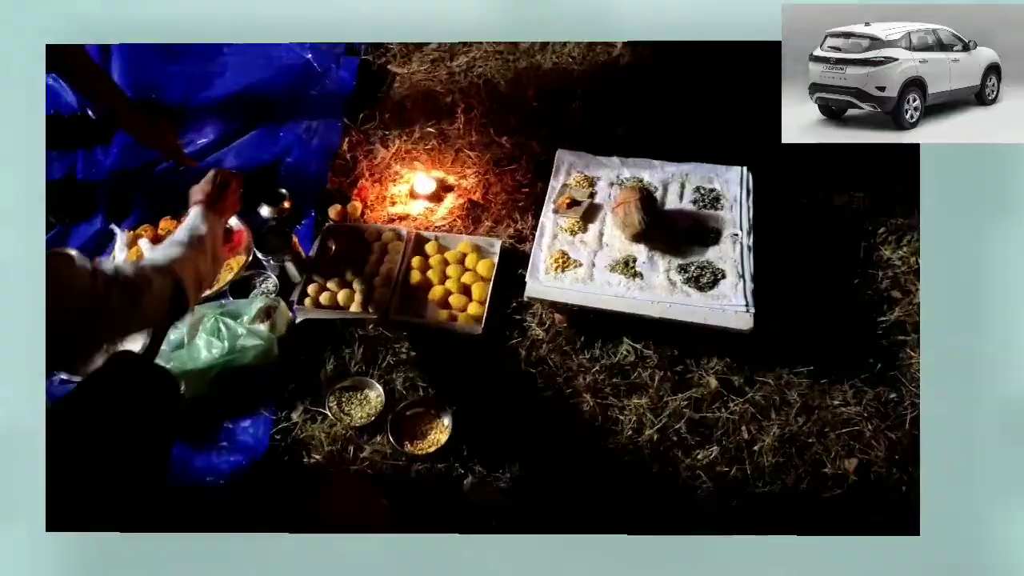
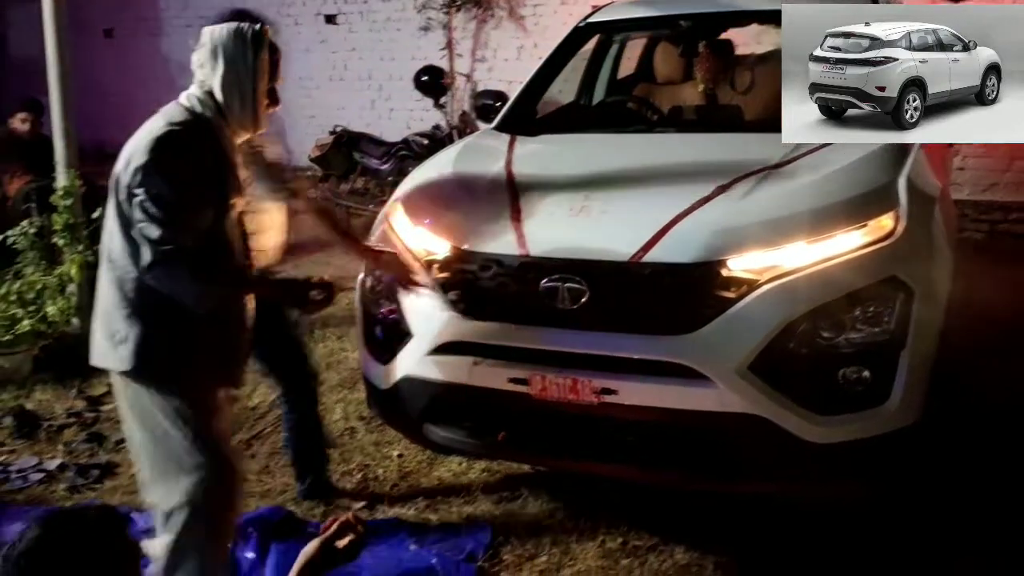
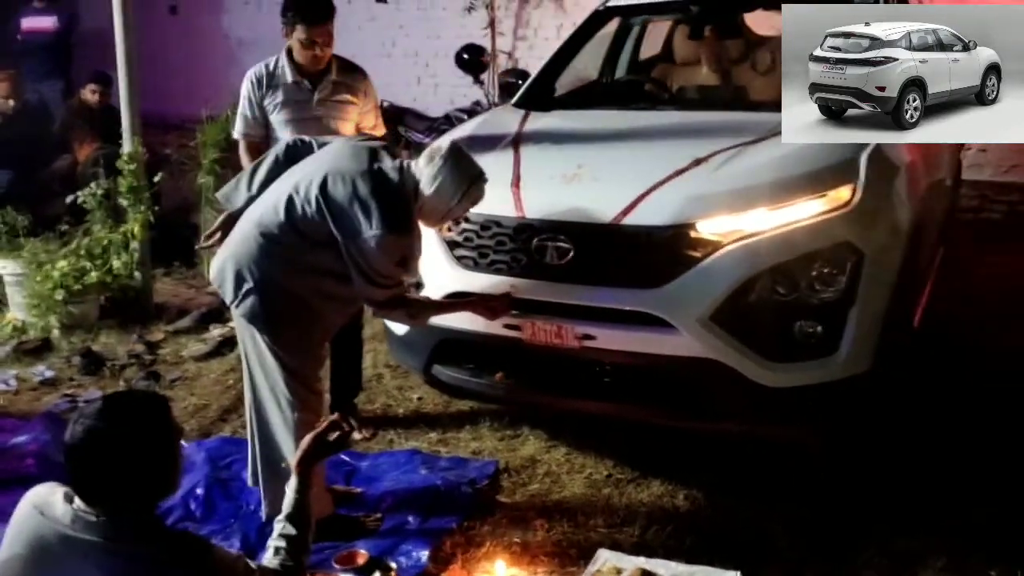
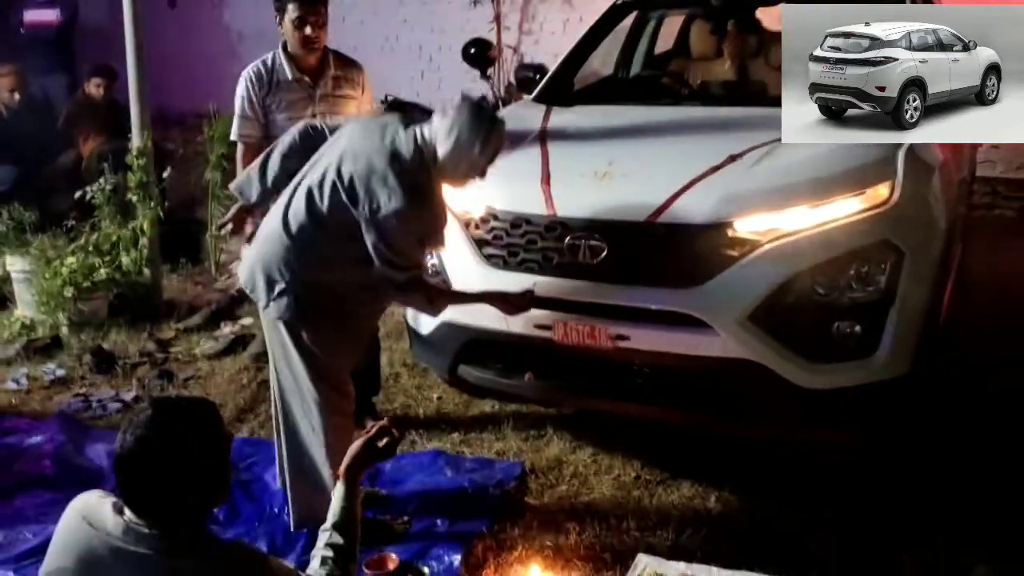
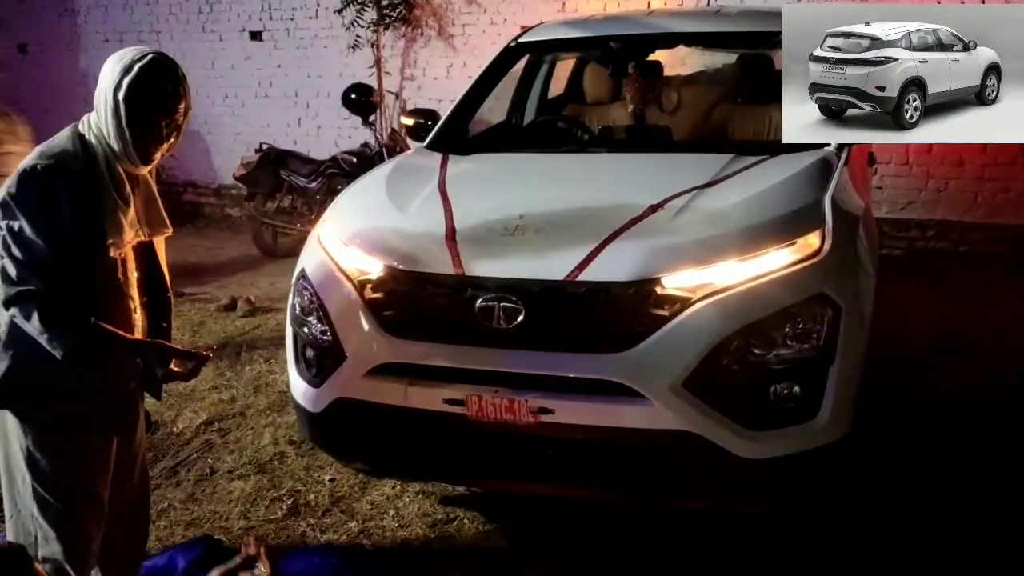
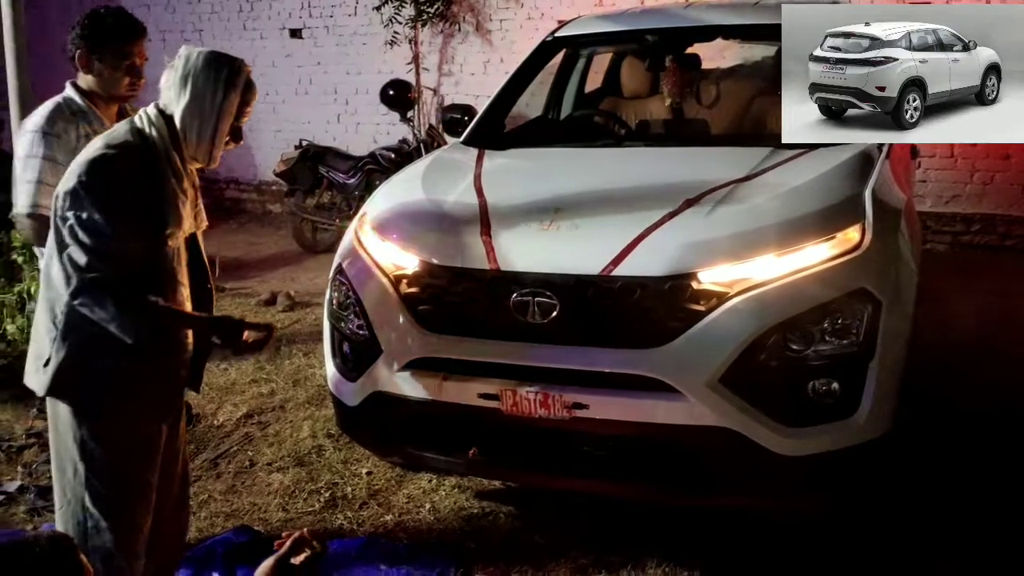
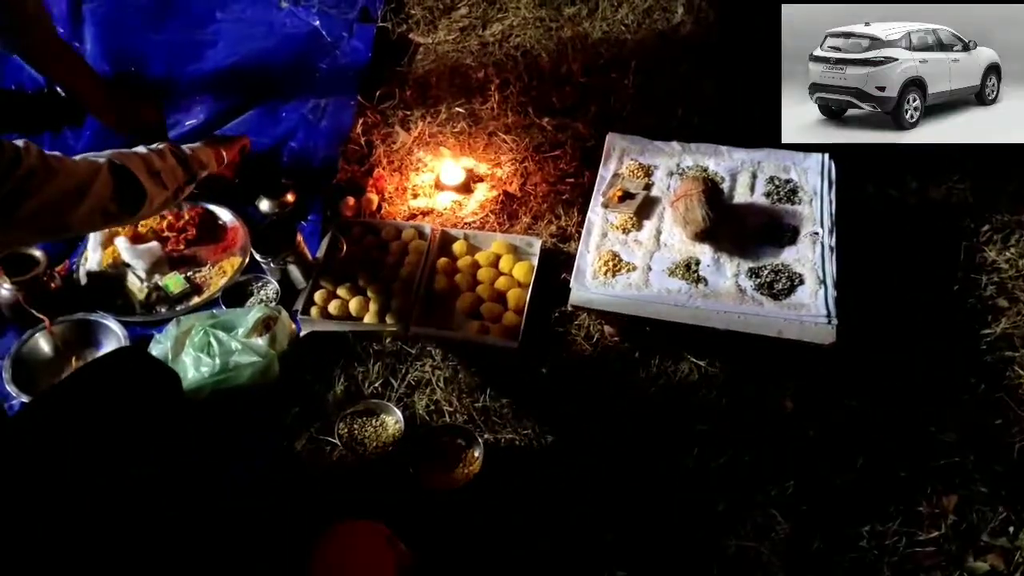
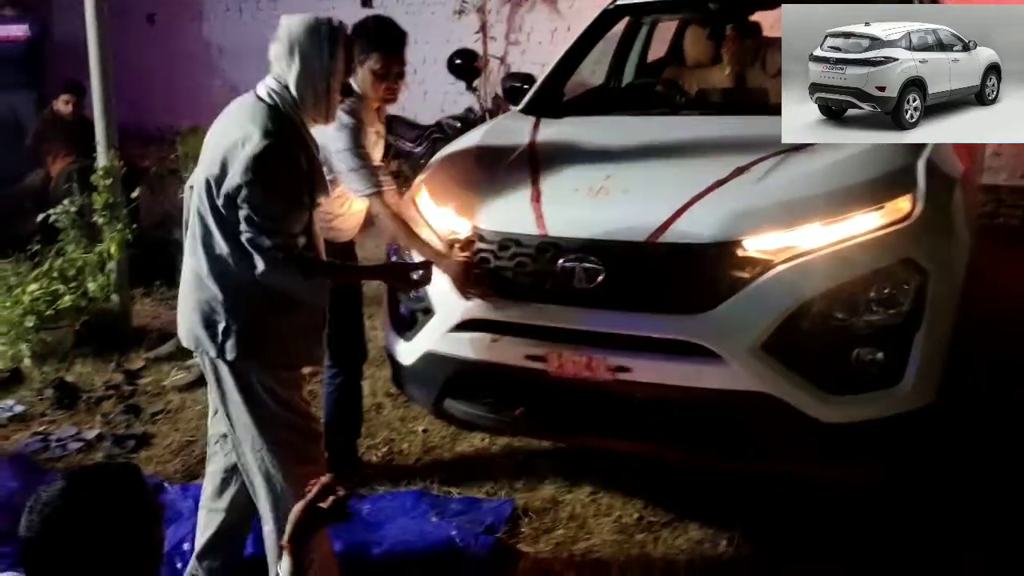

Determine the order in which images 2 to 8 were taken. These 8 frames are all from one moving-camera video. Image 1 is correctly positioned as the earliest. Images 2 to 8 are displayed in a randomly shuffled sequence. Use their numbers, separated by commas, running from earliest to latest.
7, 5, 6, 2, 8, 4, 3
